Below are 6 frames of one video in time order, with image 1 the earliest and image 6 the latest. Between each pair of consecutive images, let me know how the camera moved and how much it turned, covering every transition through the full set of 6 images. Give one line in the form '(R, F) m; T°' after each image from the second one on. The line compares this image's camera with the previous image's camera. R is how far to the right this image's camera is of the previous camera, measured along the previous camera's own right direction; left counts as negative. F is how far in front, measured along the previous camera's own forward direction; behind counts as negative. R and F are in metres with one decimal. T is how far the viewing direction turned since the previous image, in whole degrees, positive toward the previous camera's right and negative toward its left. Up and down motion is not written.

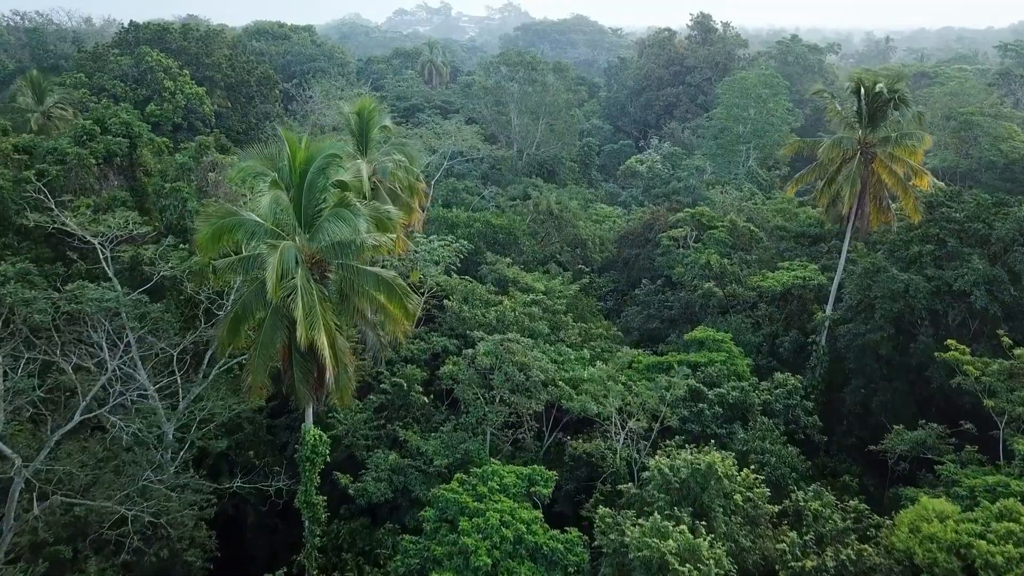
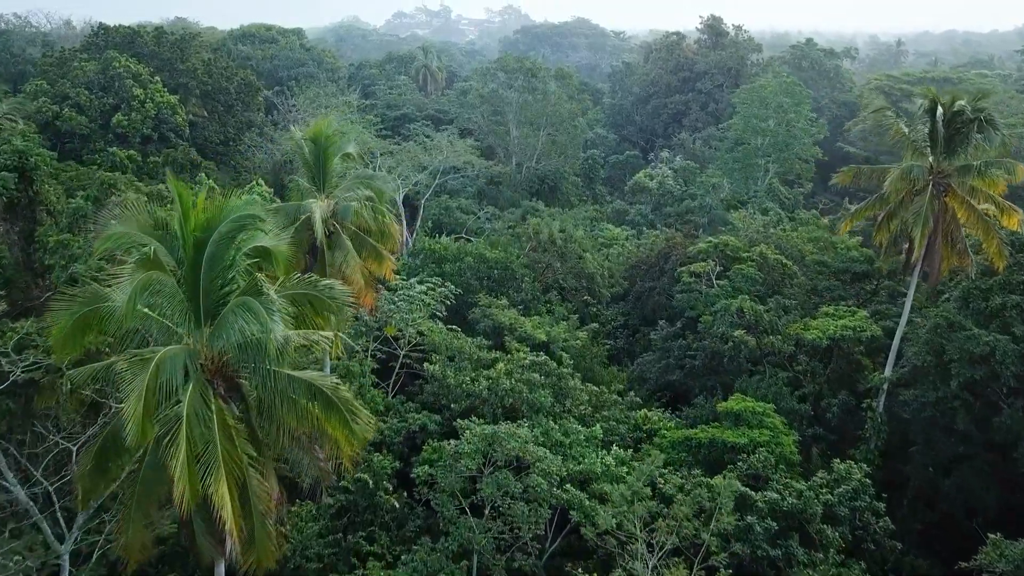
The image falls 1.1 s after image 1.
(+0.1, +2.4) m; 0°
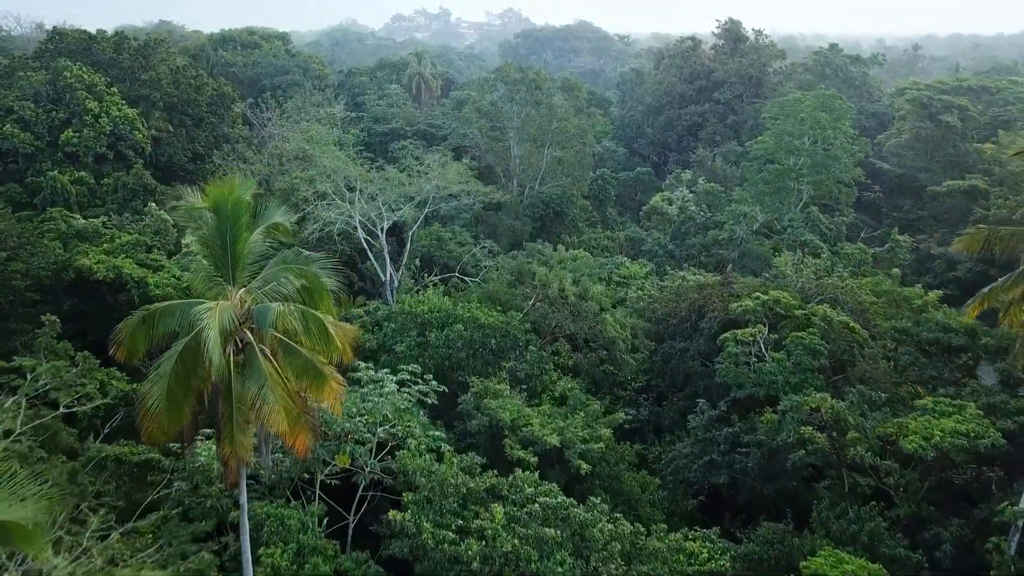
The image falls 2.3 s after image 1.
(0.0, +3.1) m; 0°
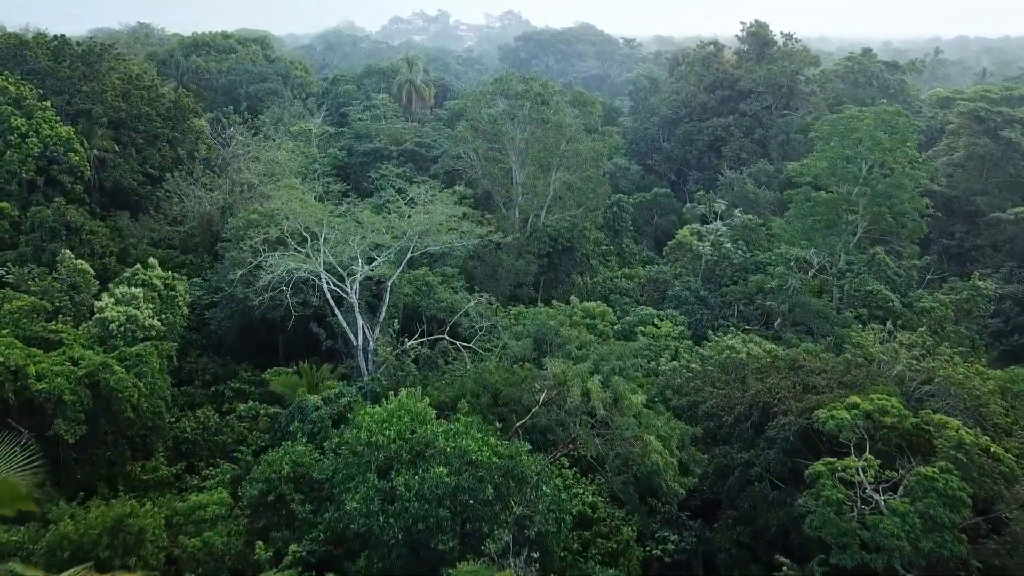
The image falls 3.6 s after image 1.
(-0.1, +3.7) m; 0°
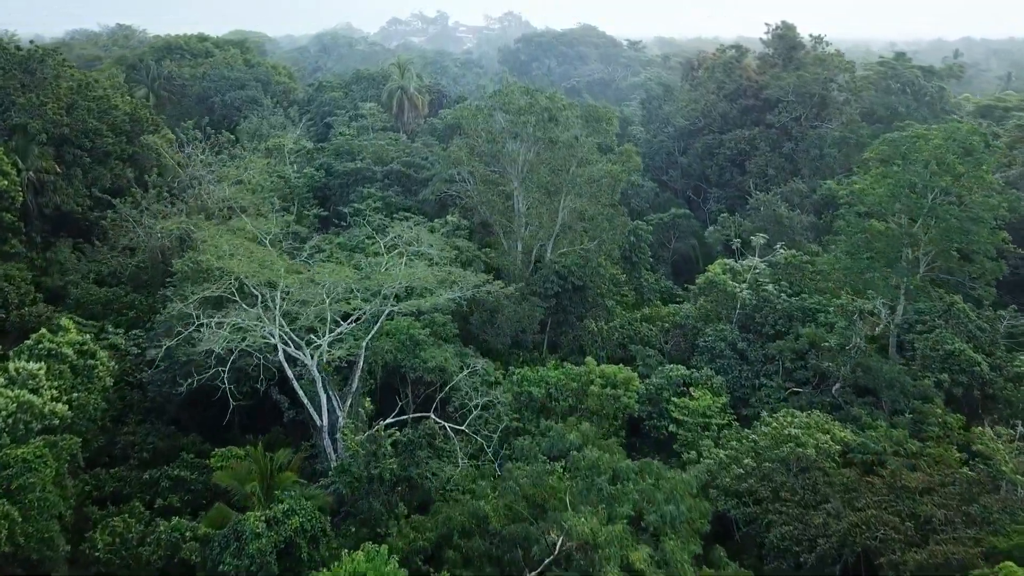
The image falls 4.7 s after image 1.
(-0.1, +3.1) m; 0°
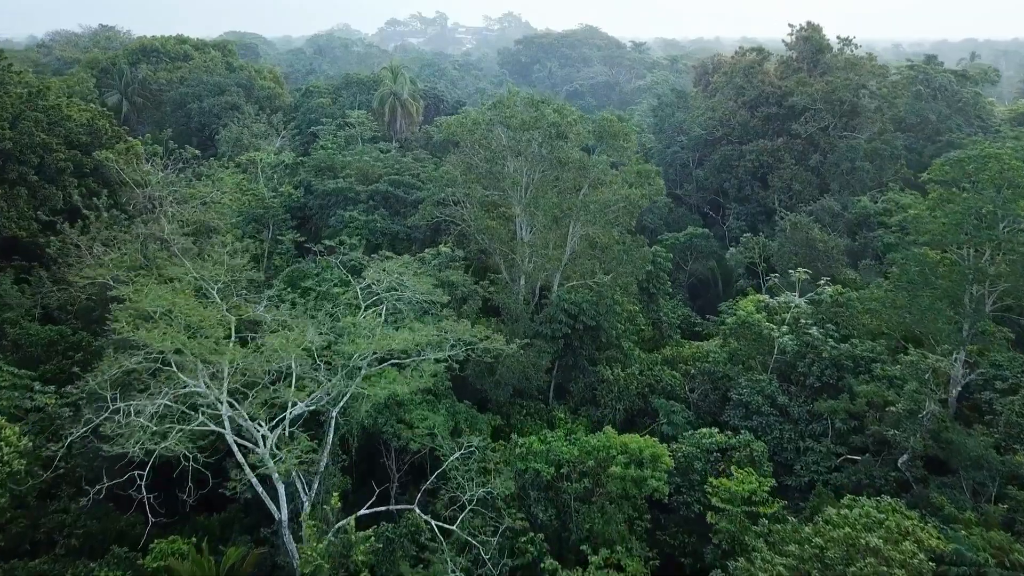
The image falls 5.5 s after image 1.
(0.0, +2.4) m; 0°
